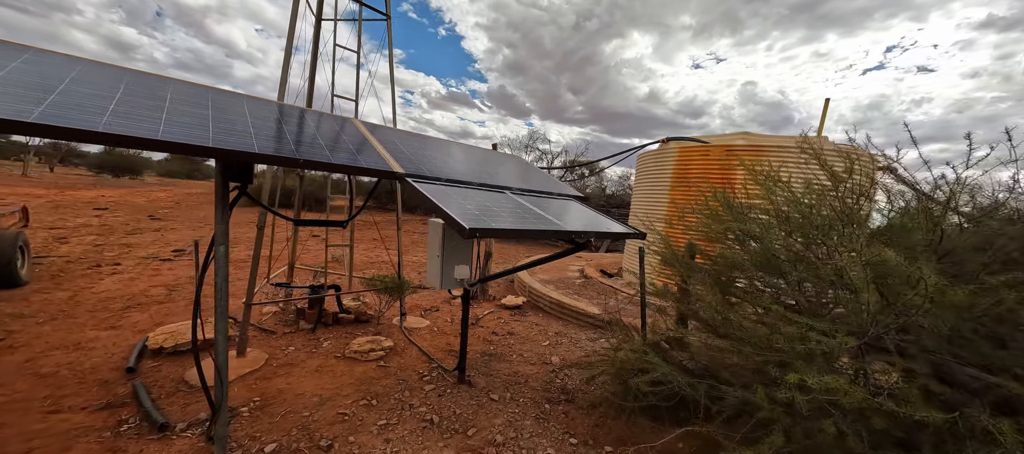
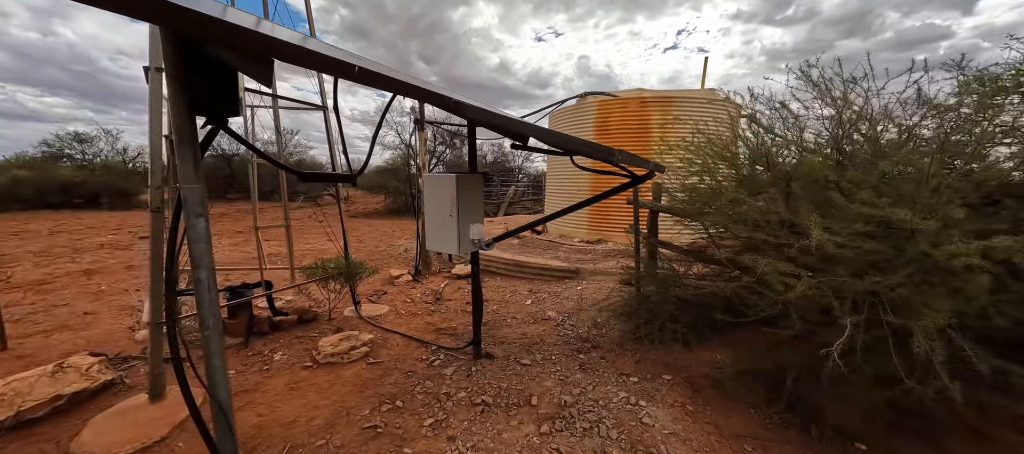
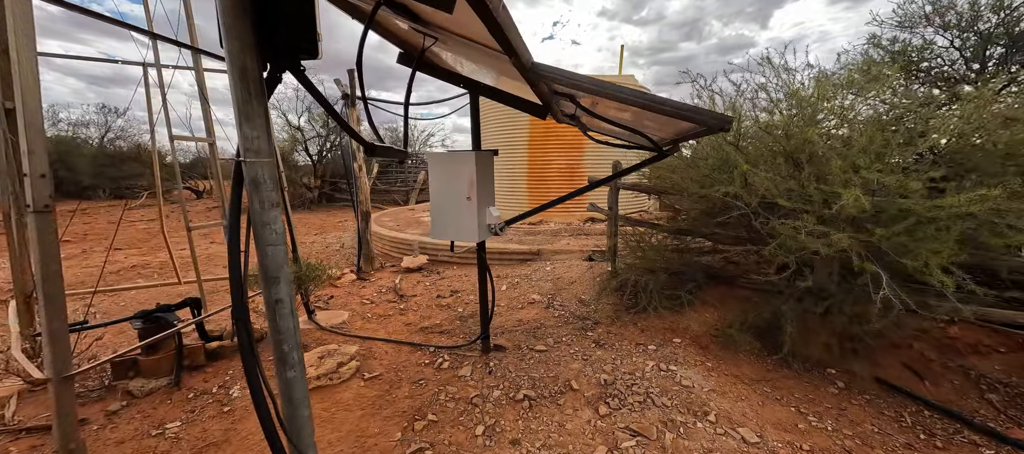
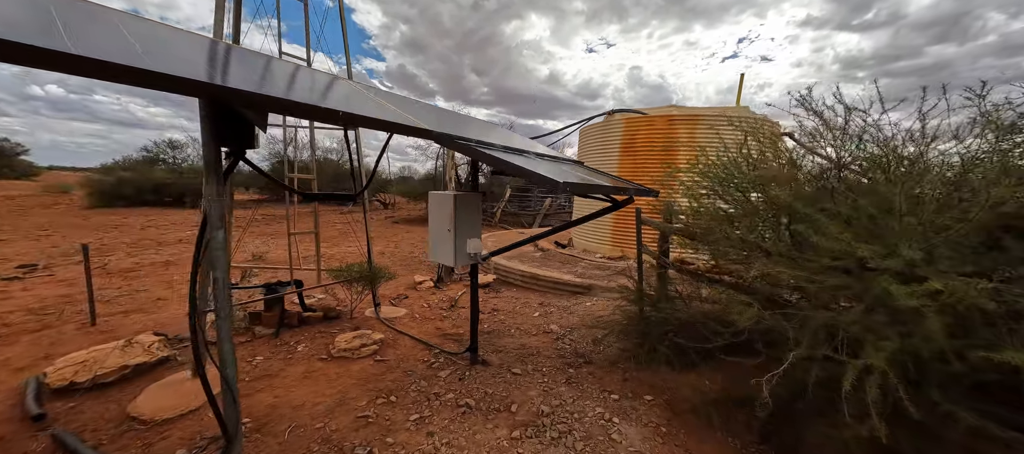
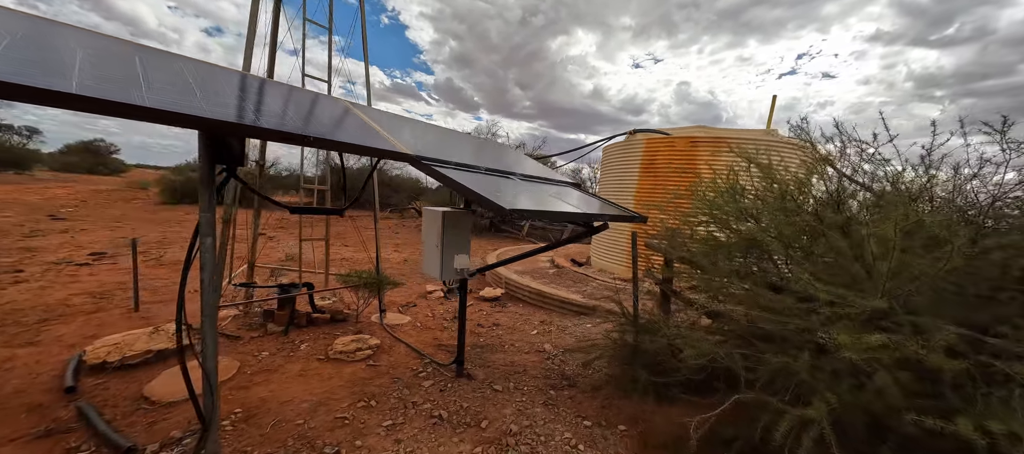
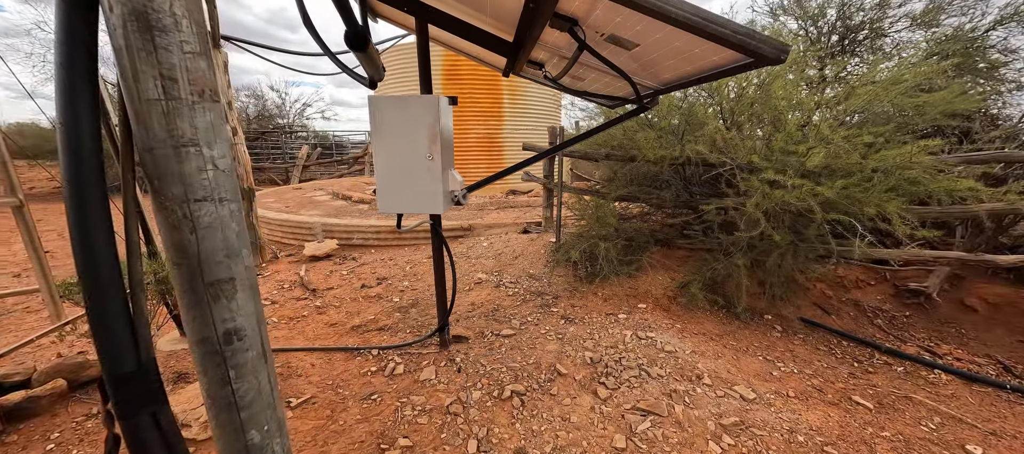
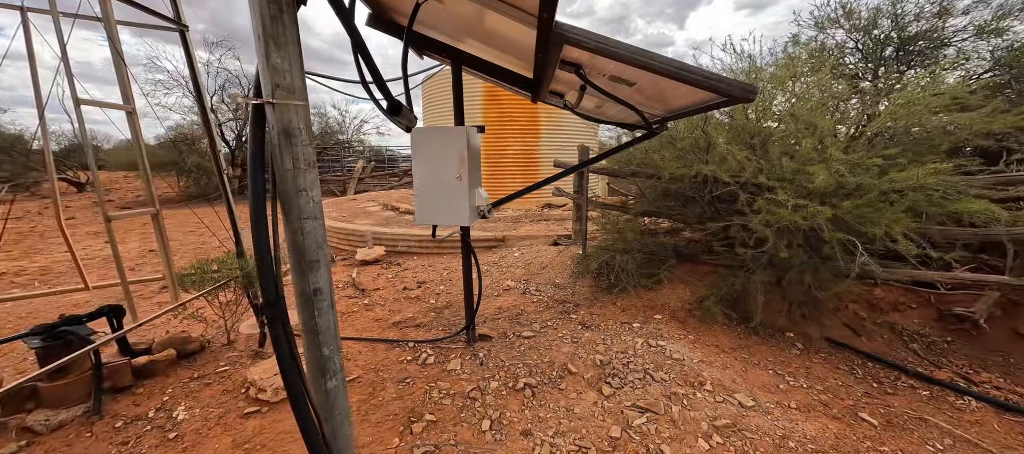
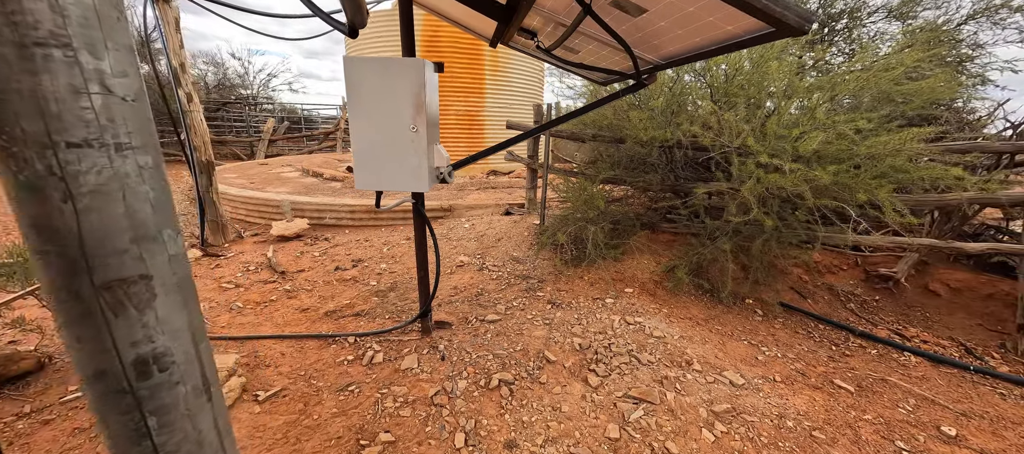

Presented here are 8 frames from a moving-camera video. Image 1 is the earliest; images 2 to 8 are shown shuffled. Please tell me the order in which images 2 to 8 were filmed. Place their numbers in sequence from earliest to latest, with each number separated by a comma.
5, 4, 2, 3, 7, 6, 8
